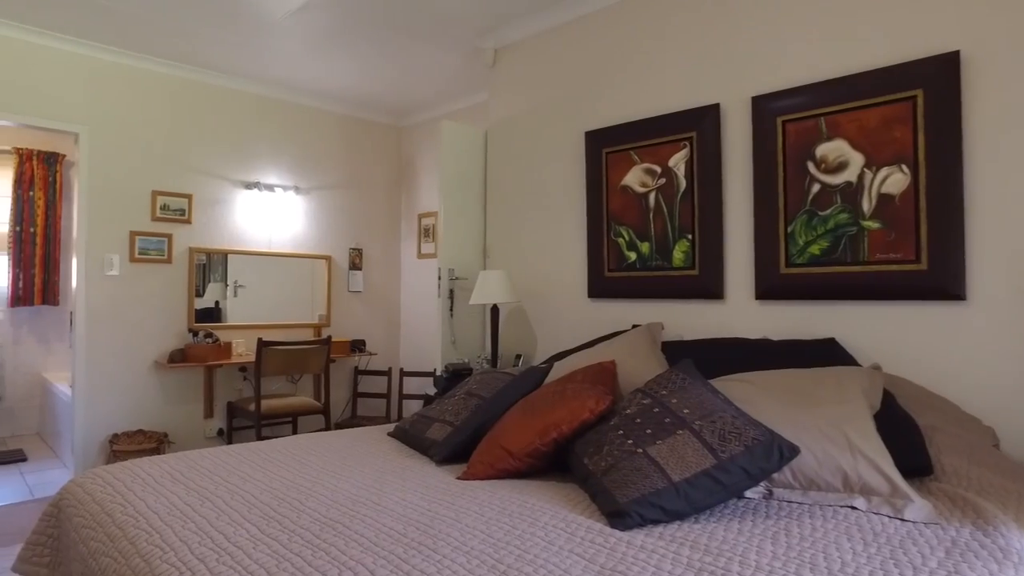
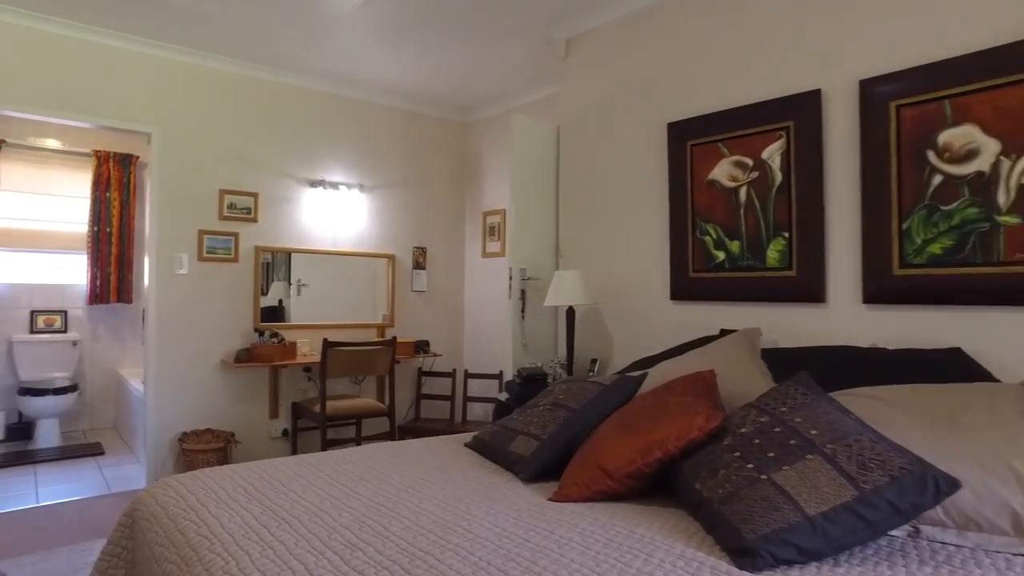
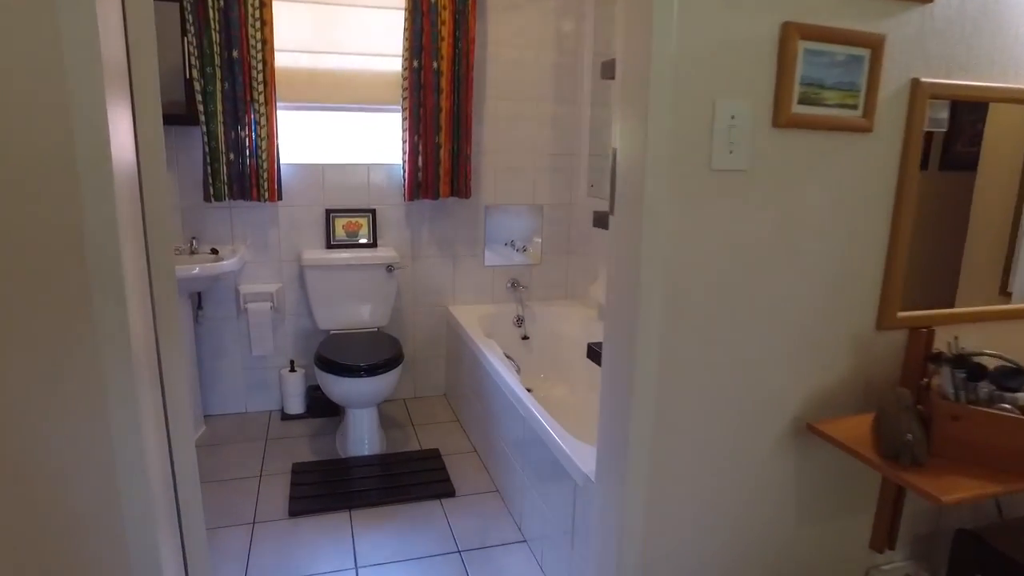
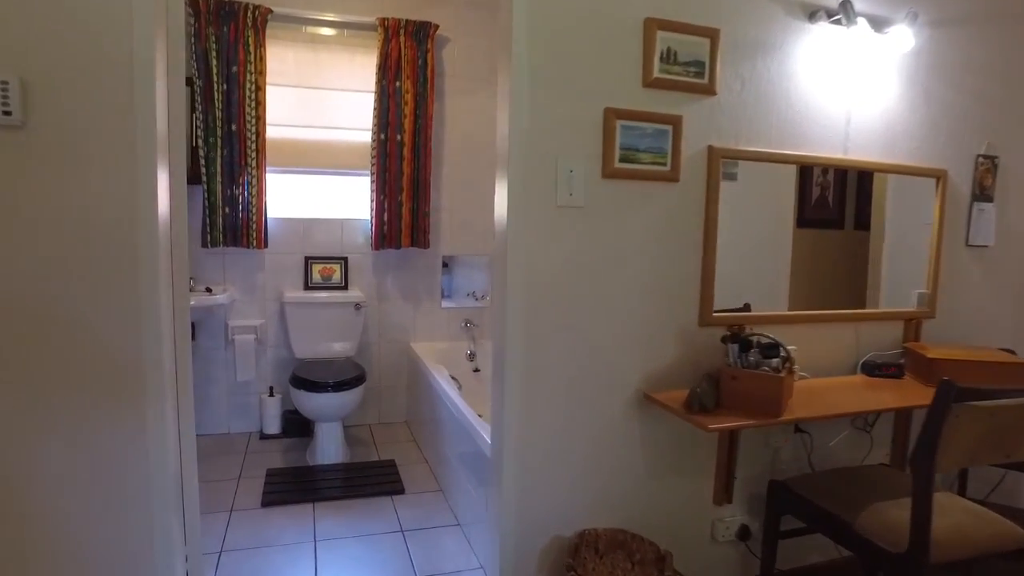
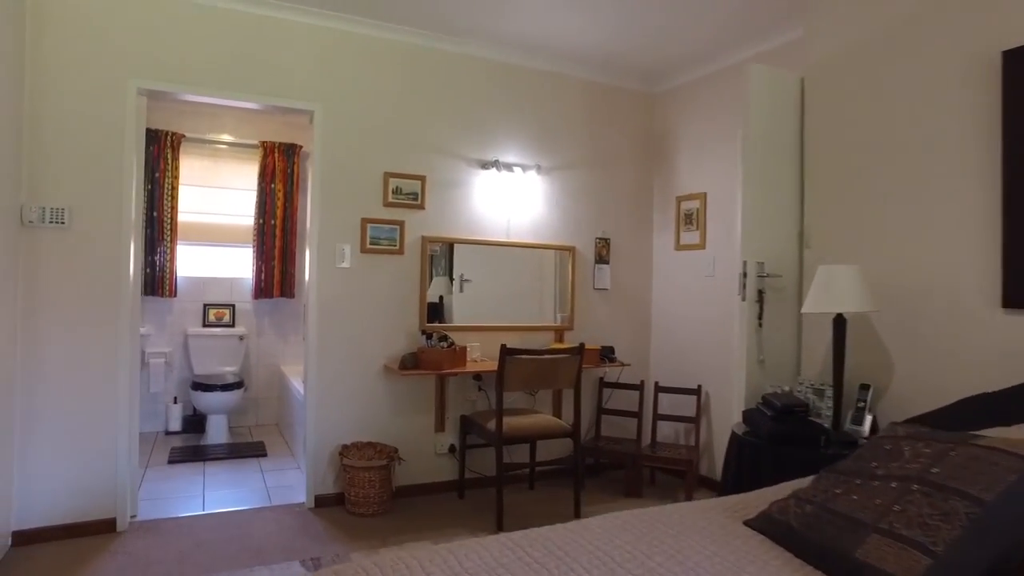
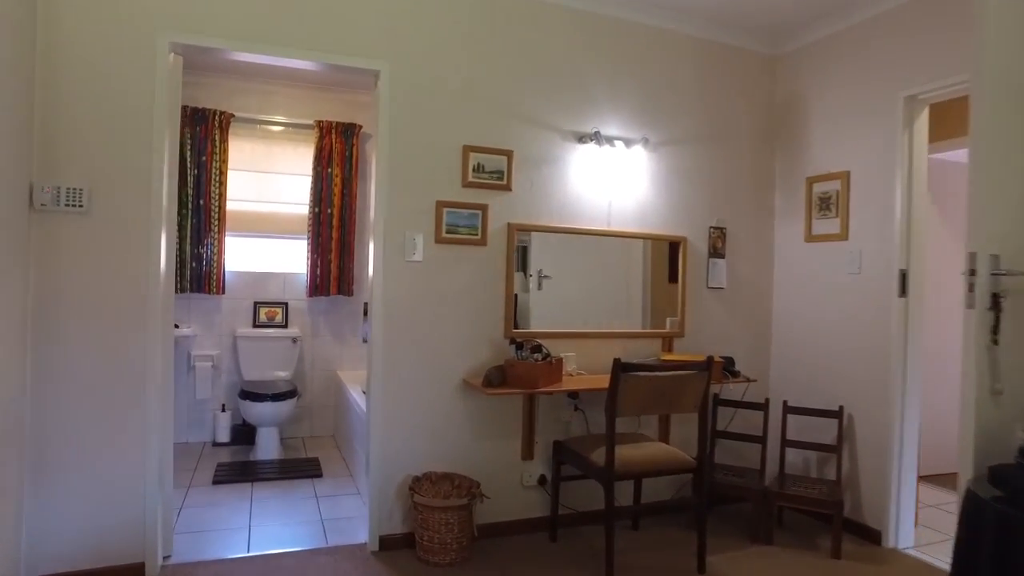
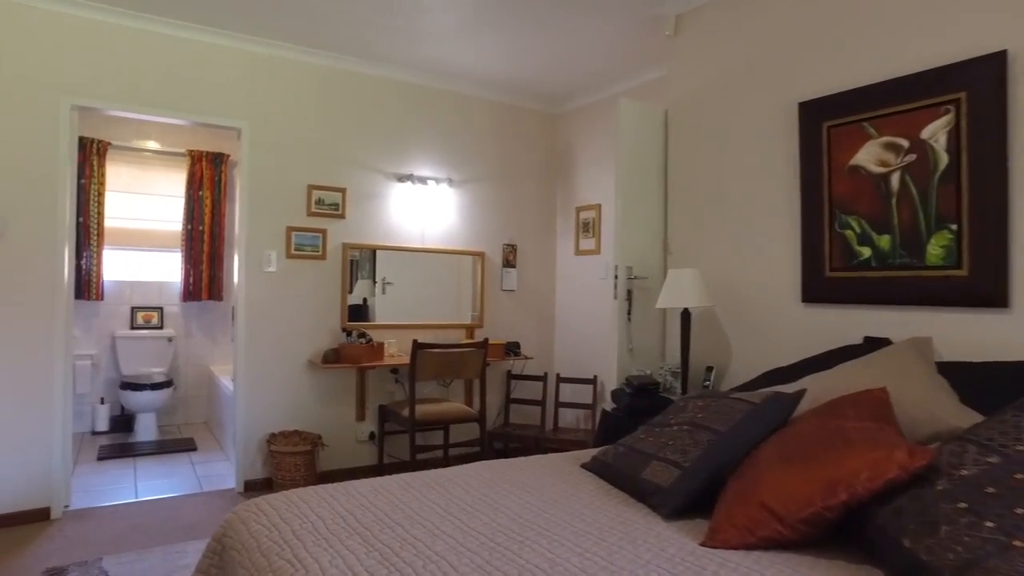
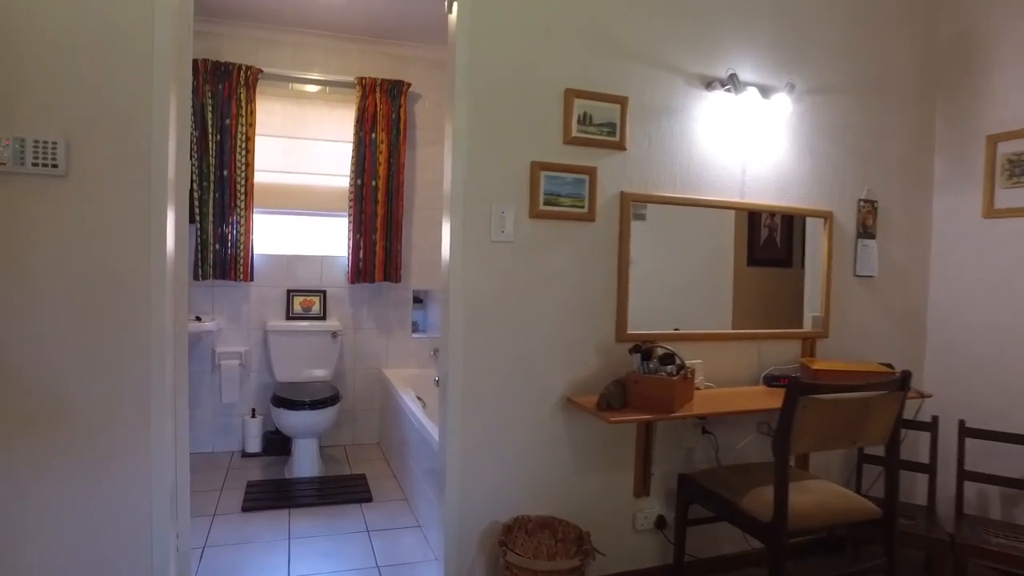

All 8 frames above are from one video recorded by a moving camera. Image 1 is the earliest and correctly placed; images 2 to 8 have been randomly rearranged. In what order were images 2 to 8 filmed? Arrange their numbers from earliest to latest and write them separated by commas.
2, 7, 5, 6, 8, 4, 3
